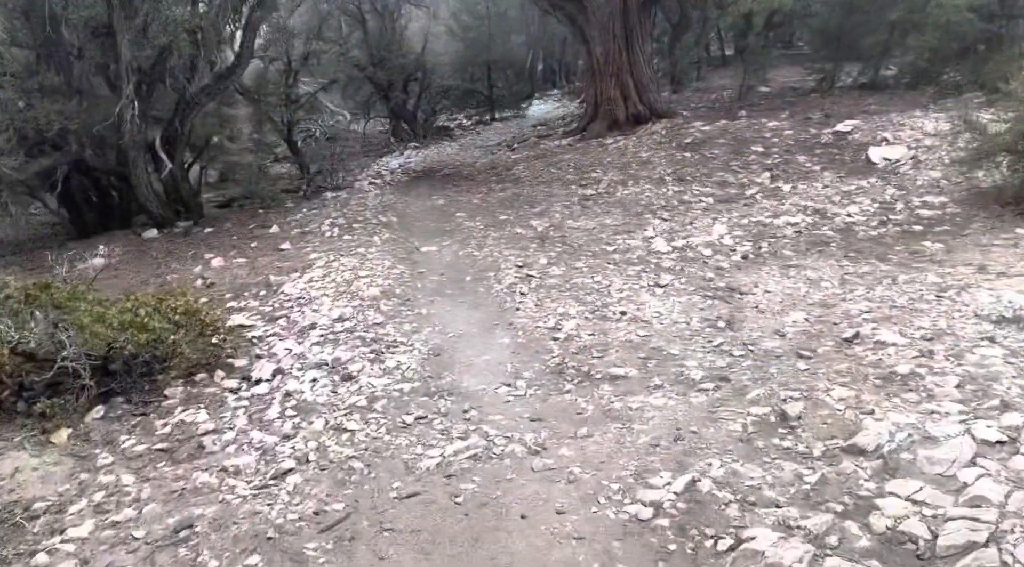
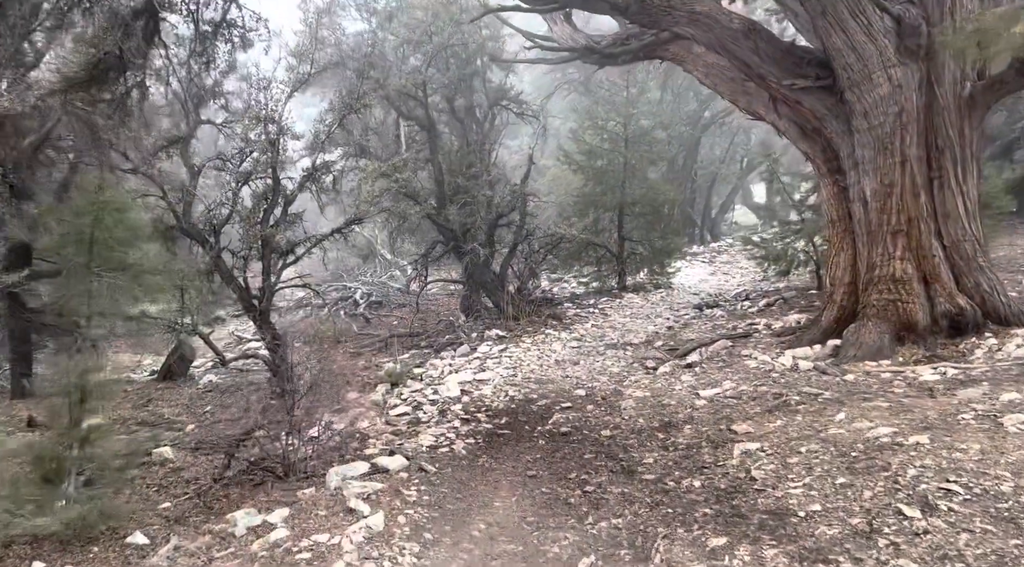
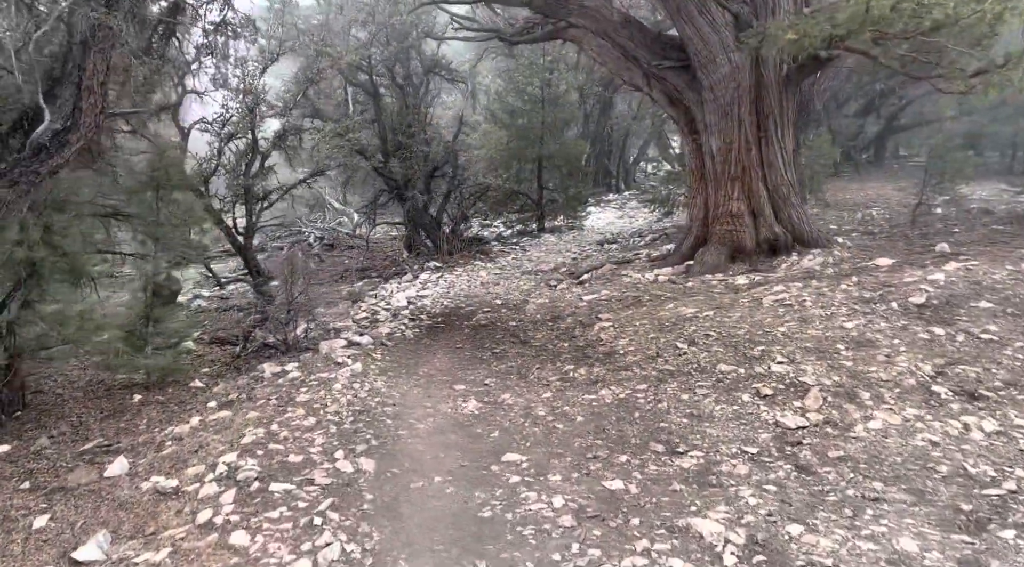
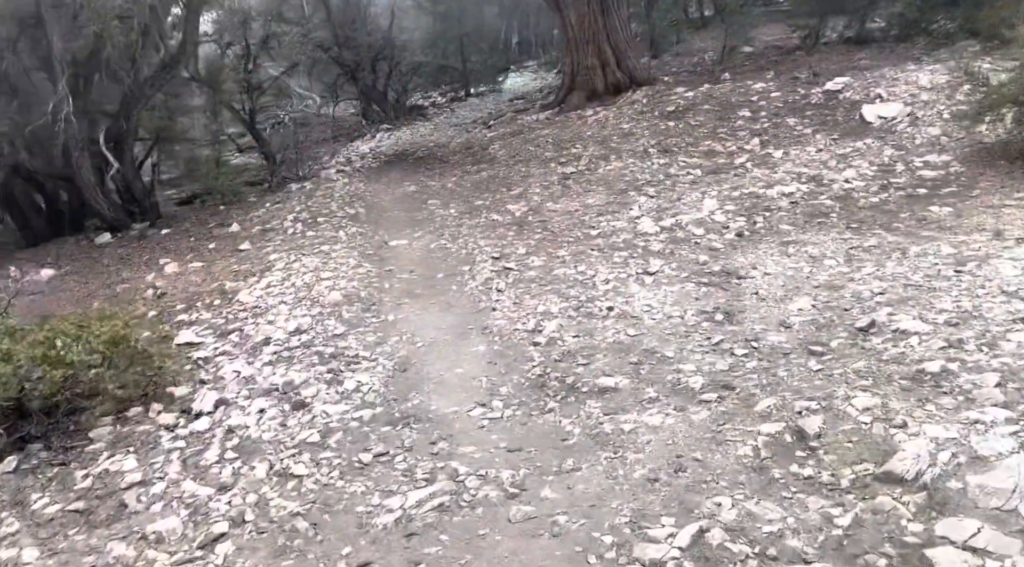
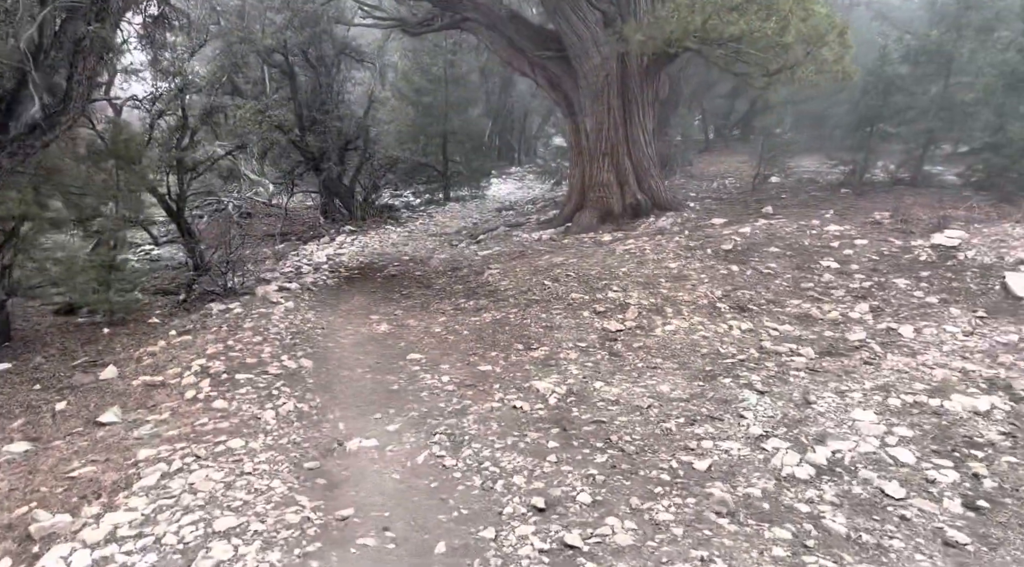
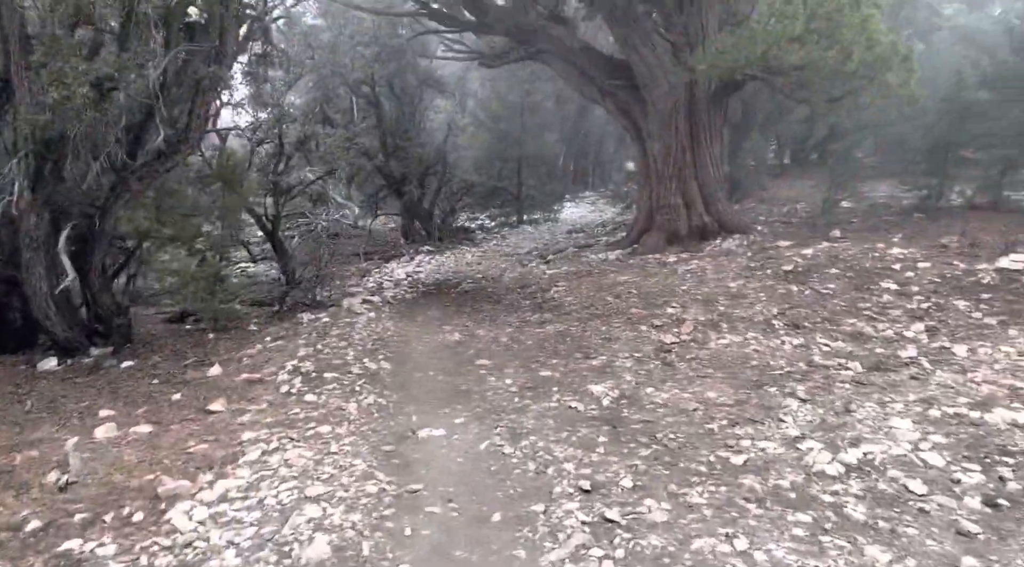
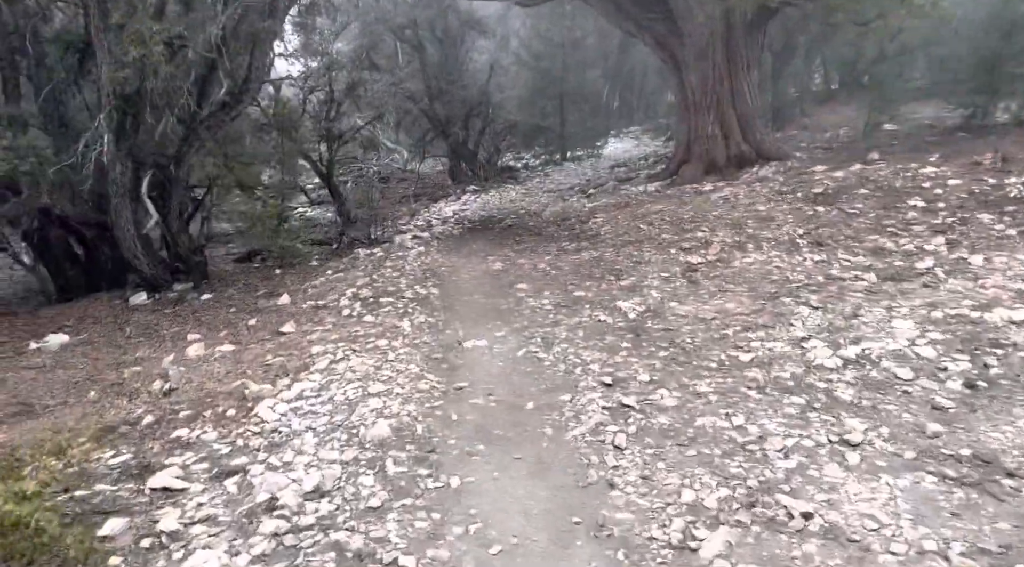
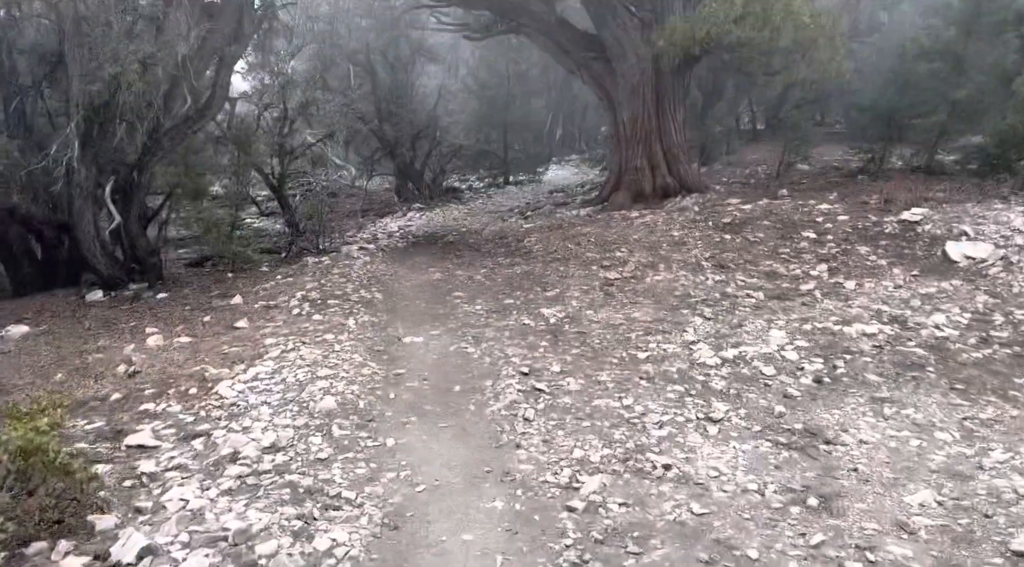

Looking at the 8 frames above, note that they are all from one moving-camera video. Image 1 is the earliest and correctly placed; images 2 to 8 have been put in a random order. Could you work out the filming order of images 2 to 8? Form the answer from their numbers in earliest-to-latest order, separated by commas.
4, 8, 7, 6, 5, 3, 2
